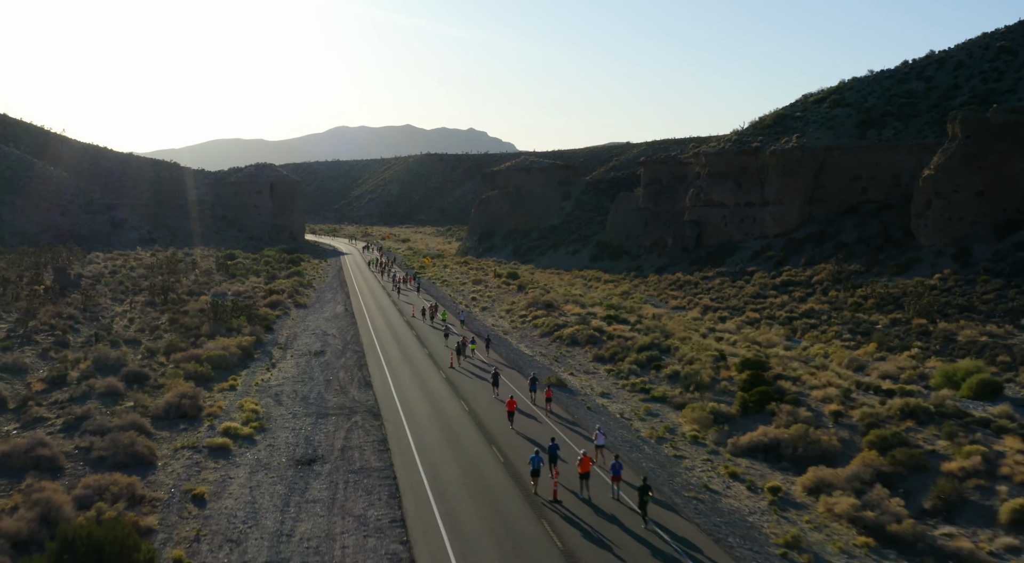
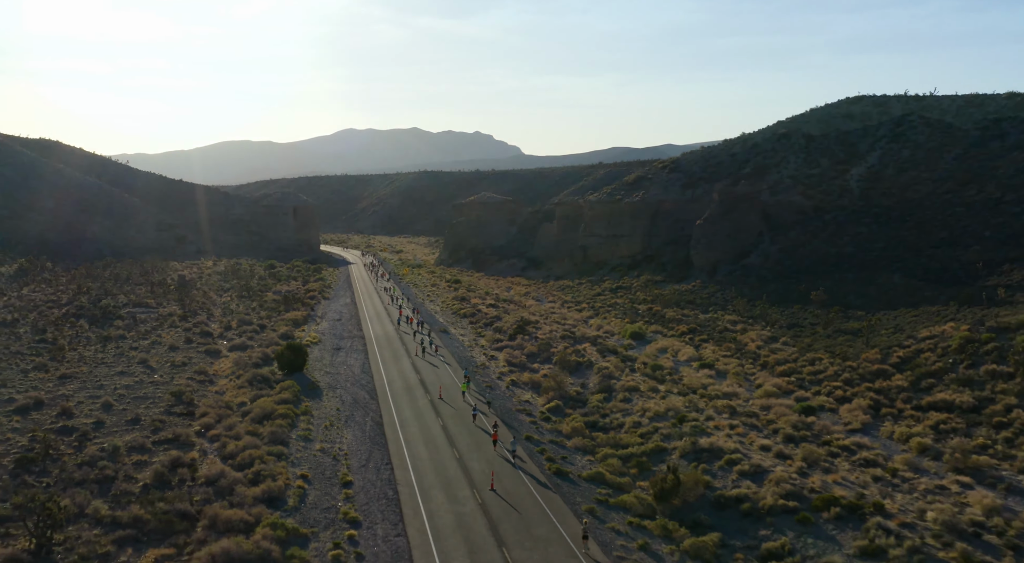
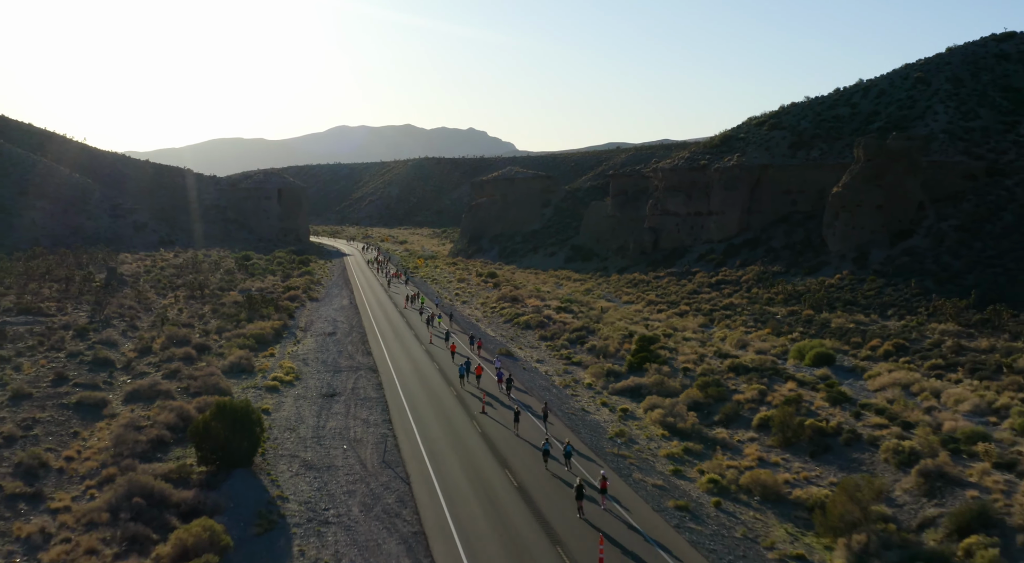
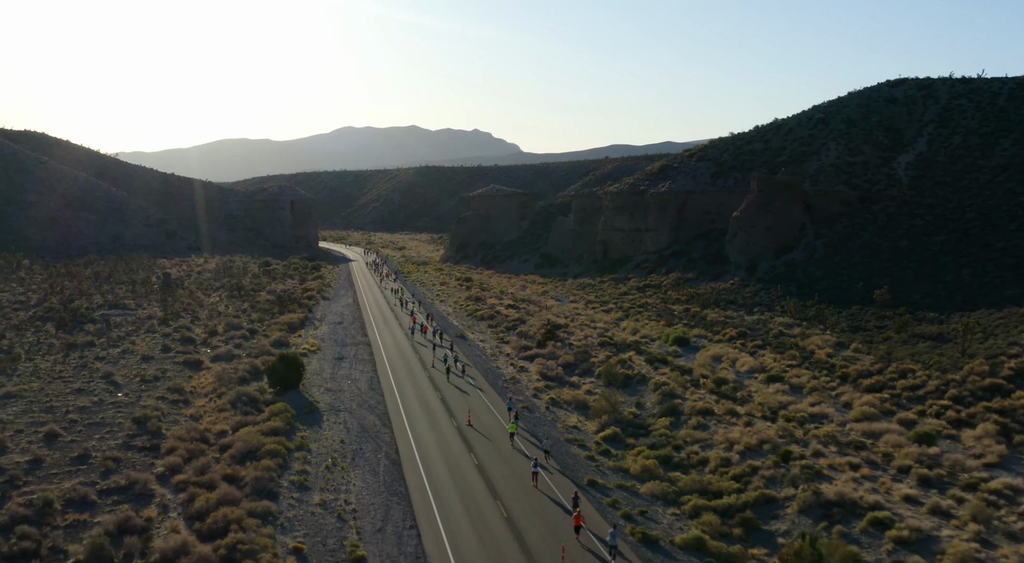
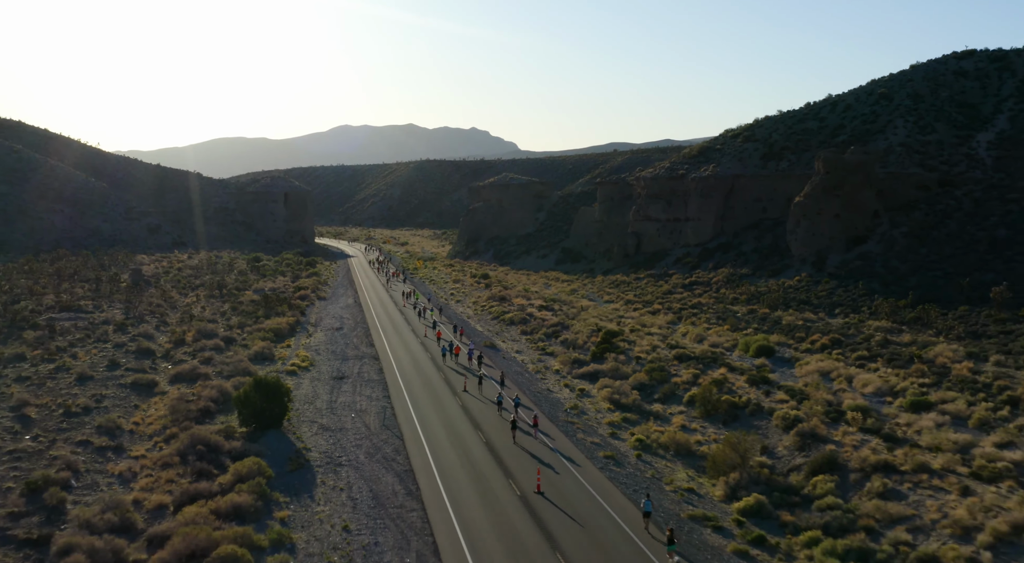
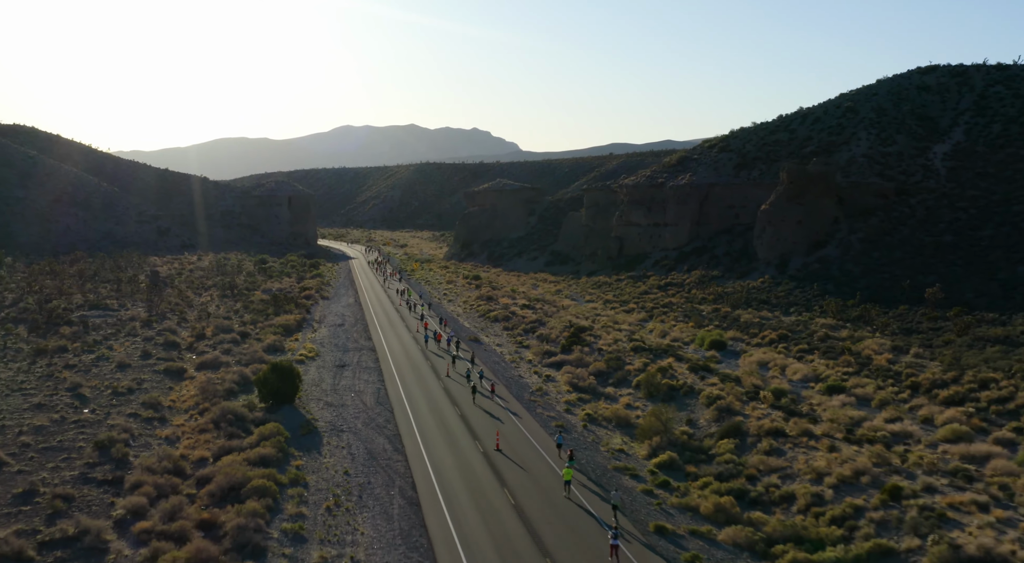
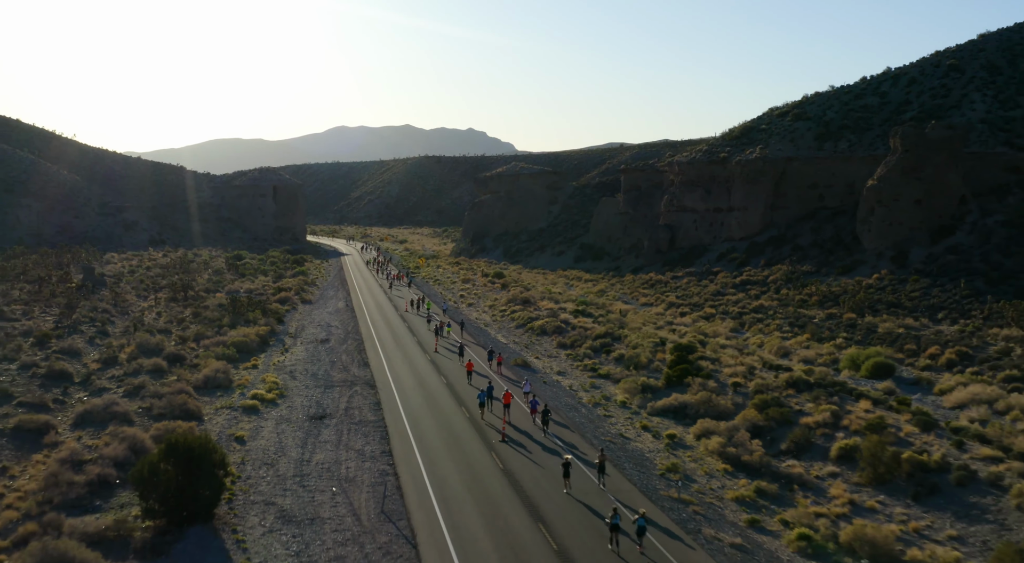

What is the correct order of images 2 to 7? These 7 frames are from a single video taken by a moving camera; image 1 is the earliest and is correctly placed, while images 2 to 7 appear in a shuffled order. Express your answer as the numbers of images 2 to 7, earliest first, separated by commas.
7, 3, 5, 6, 4, 2
